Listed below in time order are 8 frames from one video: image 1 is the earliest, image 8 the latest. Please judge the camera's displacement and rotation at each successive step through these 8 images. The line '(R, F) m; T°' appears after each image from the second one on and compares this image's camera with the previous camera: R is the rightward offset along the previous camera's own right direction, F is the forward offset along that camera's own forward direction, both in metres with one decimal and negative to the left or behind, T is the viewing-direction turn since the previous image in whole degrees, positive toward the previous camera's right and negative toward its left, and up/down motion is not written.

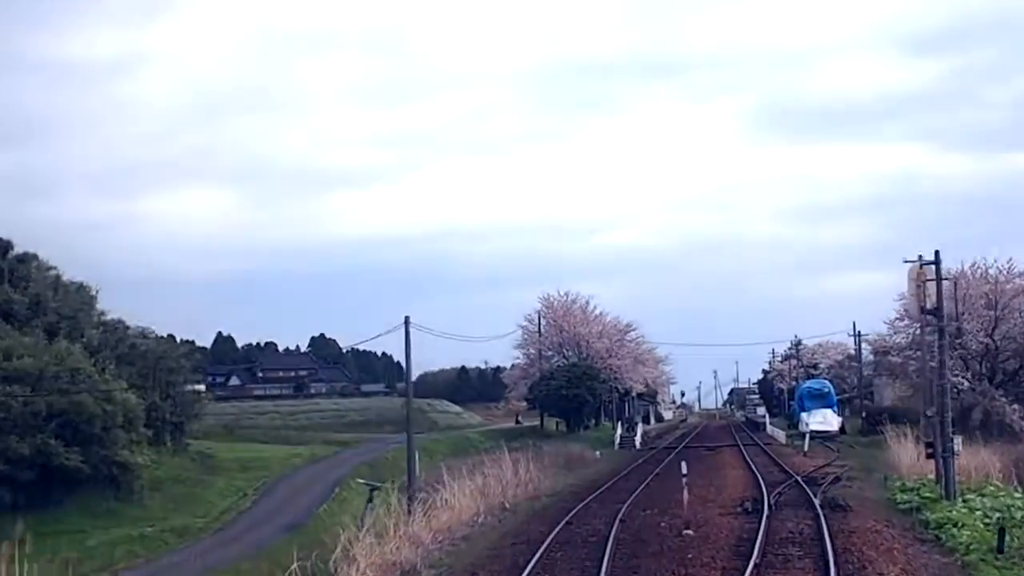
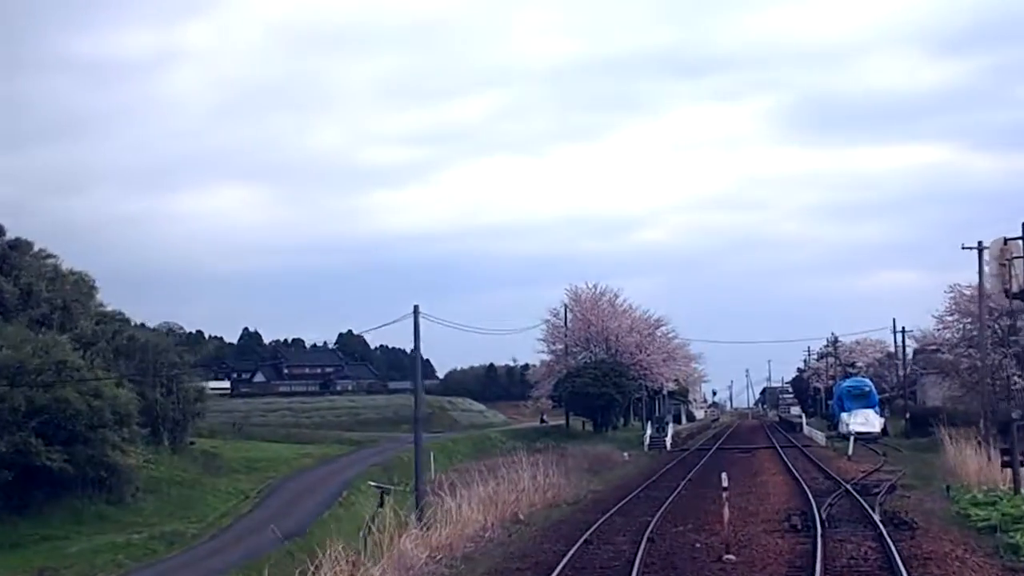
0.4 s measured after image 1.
(+0.2, +3.0) m; -1°
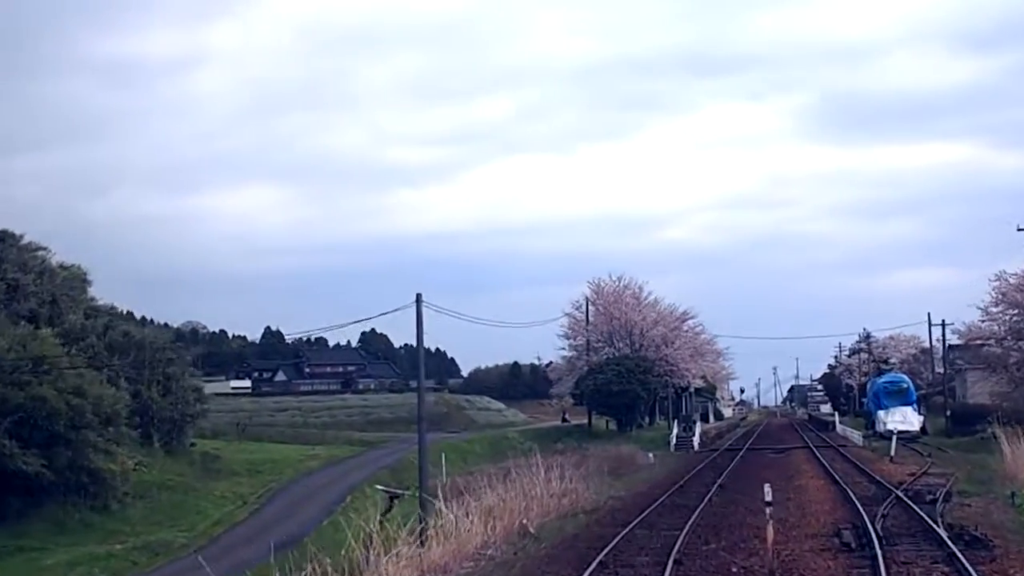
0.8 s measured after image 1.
(+0.2, +2.8) m; -1°
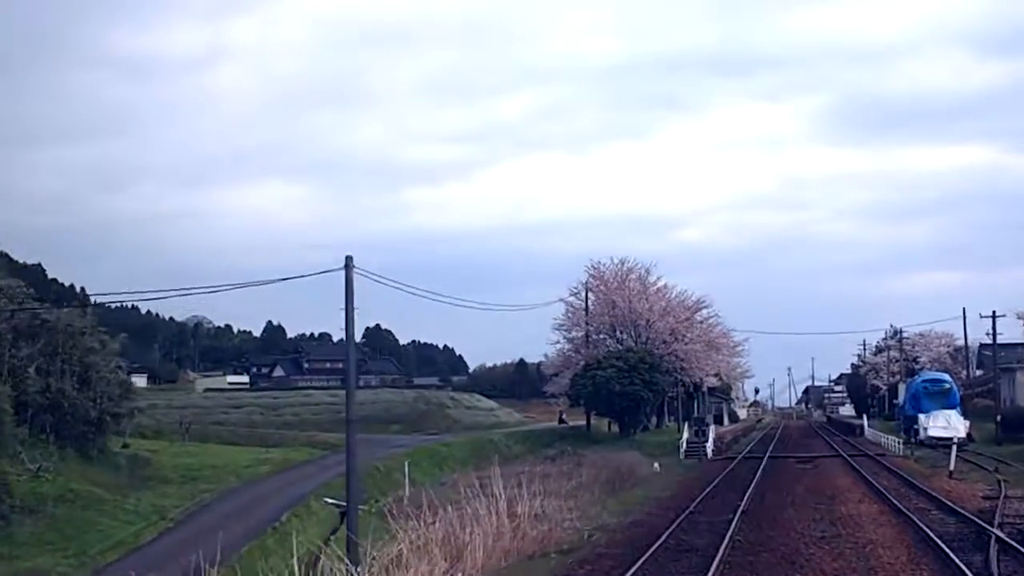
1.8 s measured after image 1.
(+0.6, +6.8) m; 0°
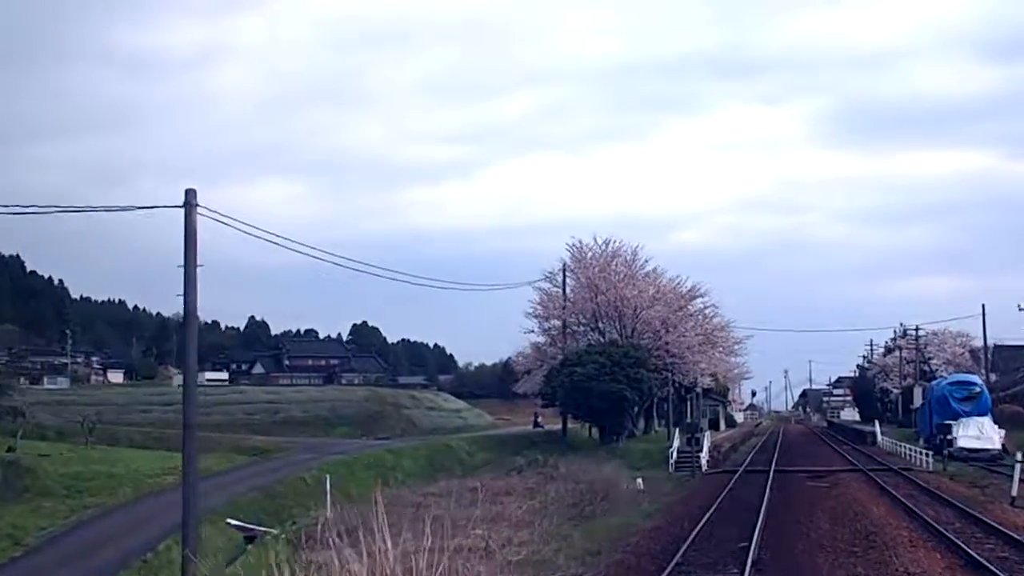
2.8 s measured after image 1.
(+0.6, +6.5) m; 0°
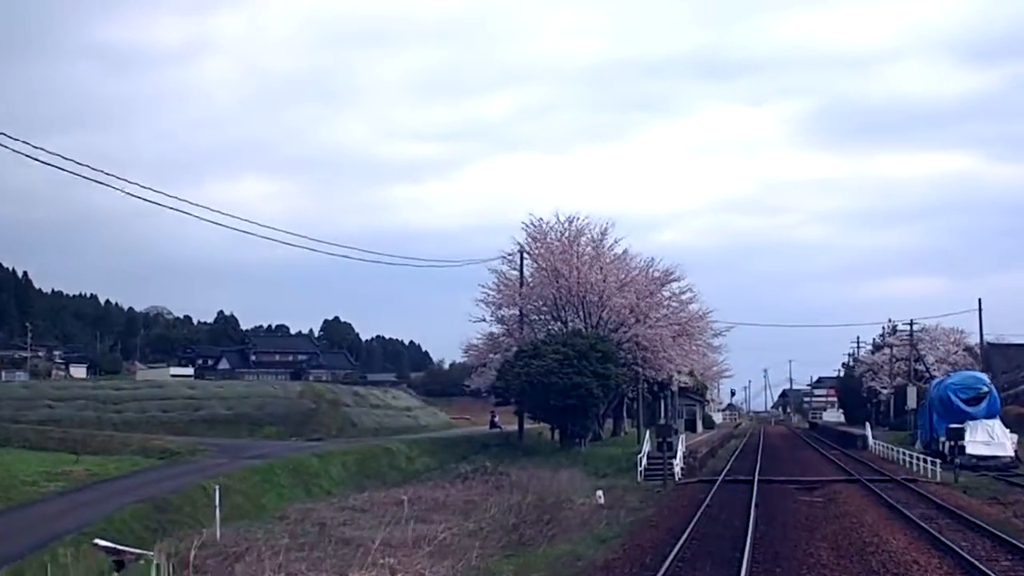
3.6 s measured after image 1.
(+0.5, +4.8) m; +1°
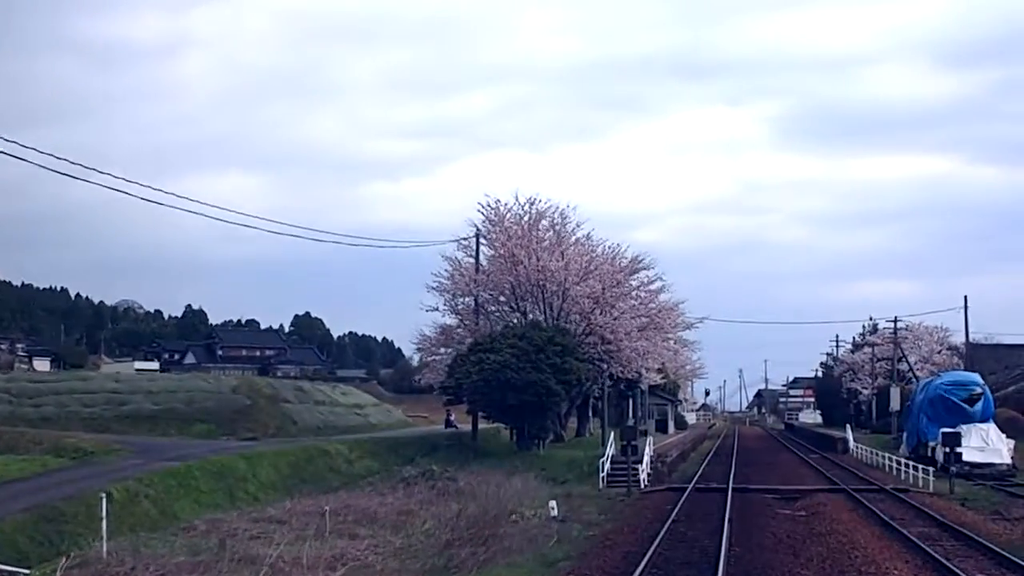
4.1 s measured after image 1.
(+0.4, +3.1) m; +1°
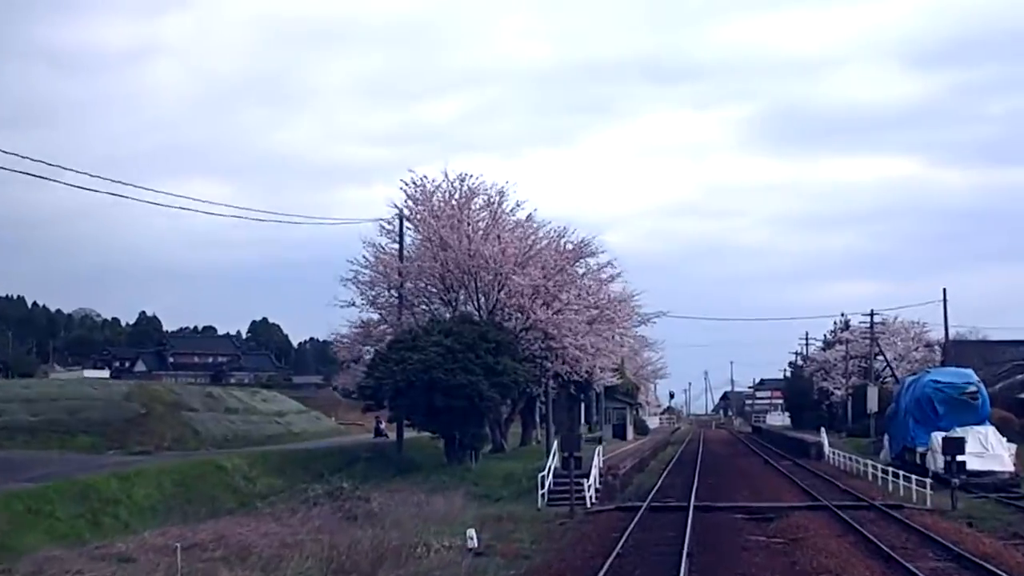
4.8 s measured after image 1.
(+0.5, +4.4) m; +1°
